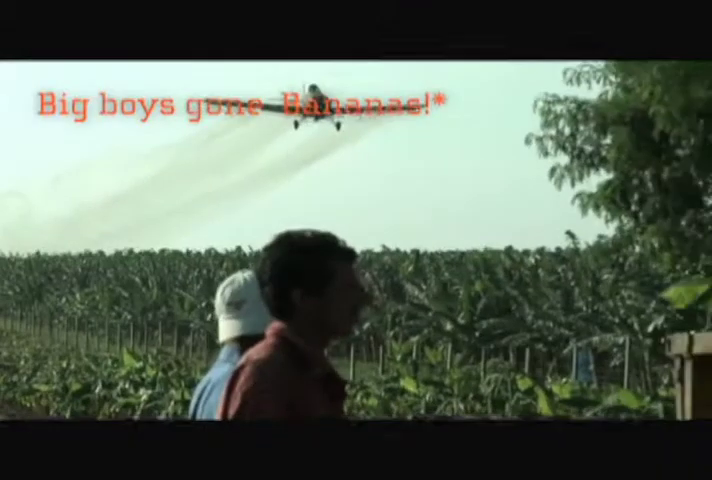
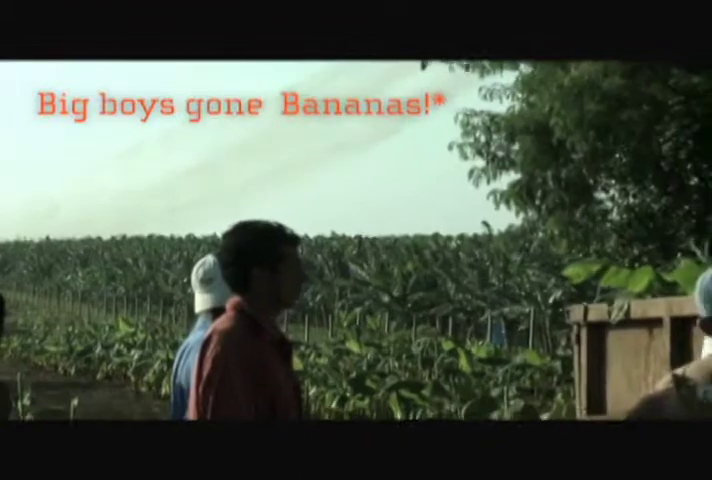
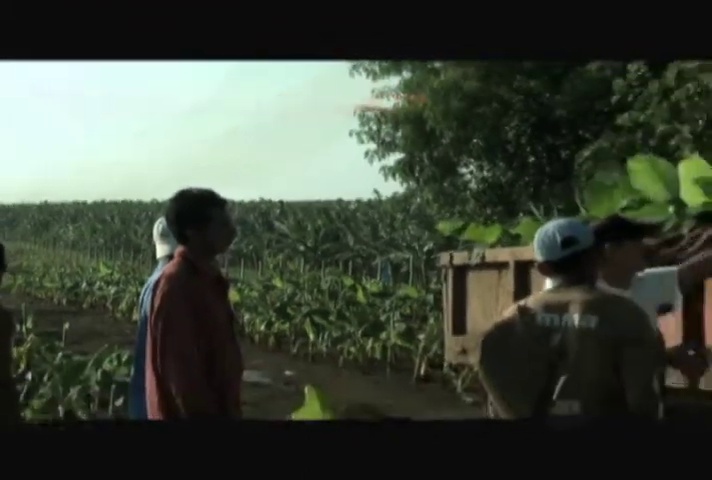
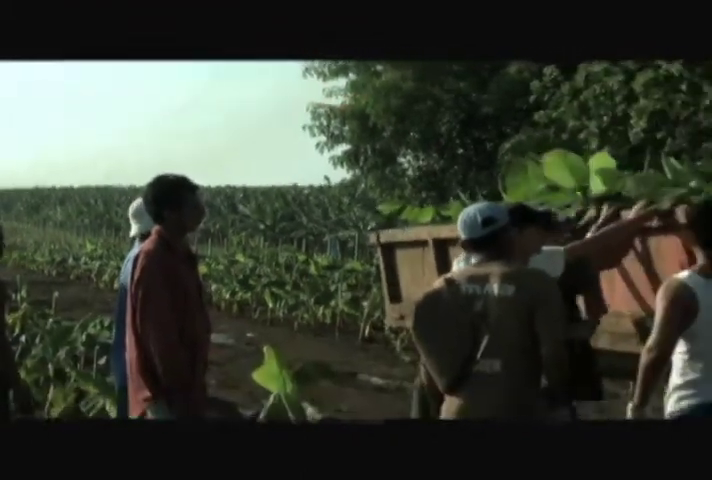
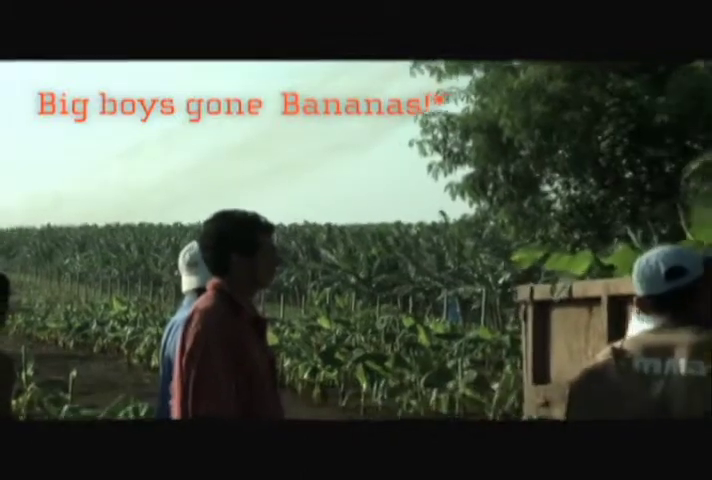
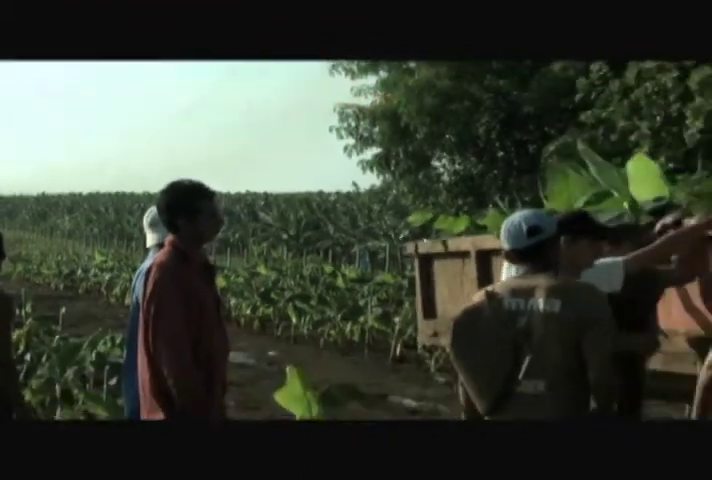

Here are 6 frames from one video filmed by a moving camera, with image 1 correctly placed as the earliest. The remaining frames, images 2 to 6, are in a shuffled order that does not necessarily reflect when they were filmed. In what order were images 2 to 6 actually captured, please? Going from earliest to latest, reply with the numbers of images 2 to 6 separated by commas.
2, 5, 3, 6, 4
